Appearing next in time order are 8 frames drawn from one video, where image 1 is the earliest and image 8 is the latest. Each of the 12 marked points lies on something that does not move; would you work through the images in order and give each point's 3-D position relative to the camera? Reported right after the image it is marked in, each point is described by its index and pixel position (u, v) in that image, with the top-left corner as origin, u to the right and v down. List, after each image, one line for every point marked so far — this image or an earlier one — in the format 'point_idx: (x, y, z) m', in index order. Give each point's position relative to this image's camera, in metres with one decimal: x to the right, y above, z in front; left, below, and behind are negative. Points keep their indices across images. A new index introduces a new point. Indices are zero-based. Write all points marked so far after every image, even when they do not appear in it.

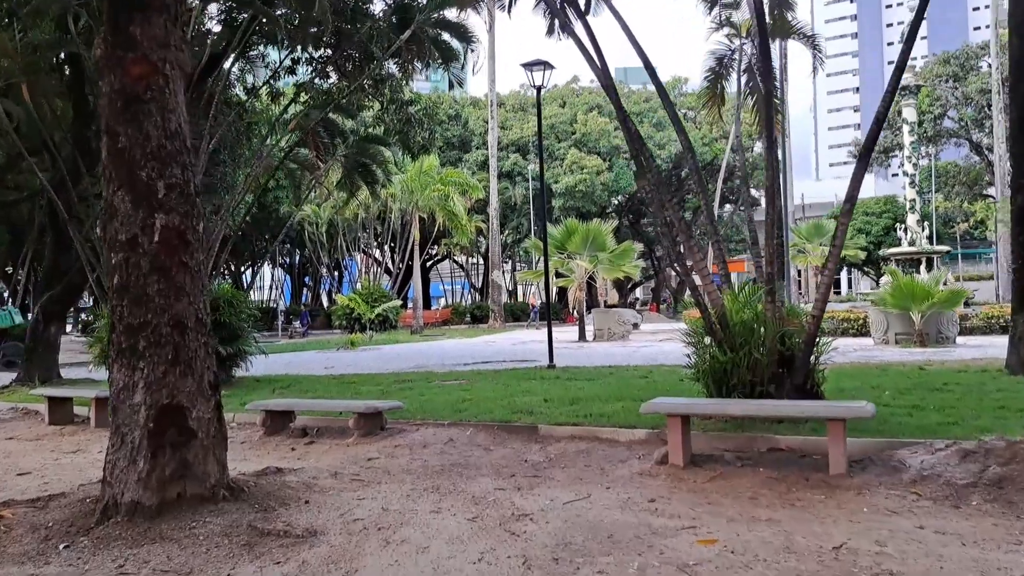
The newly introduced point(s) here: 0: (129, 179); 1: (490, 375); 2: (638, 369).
0: (-2.7, +0.8, +5.9) m
1: (-0.3, -1.4, +13.2) m
2: (+2.0, -1.3, +12.9) m
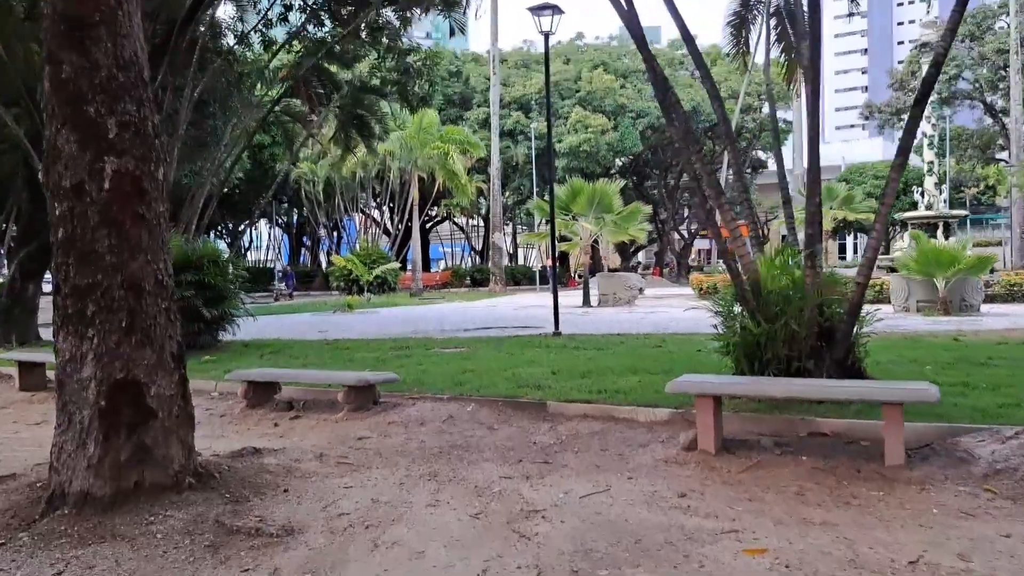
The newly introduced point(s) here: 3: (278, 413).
0: (-2.6, +1.0, +5.0) m
1: (-0.3, -0.8, +12.4) m
2: (+2.1, -0.8, +12.1) m
3: (-2.2, -1.2, +7.7) m
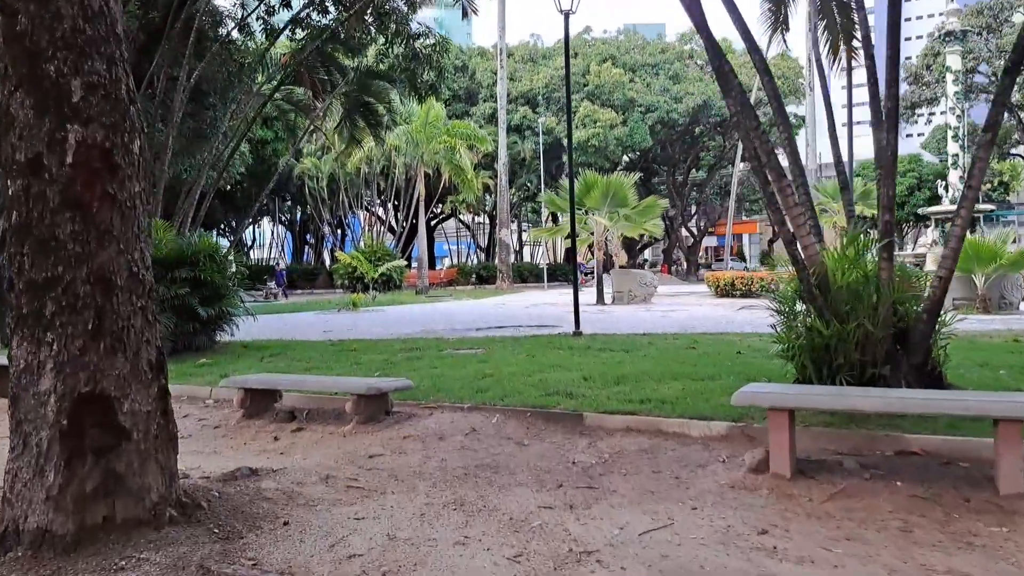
0: (-2.4, +1.1, +4.2) m
1: (0.0, -0.8, +11.6) m
2: (+2.3, -0.7, +11.3) m
3: (-1.9, -1.1, +6.9) m
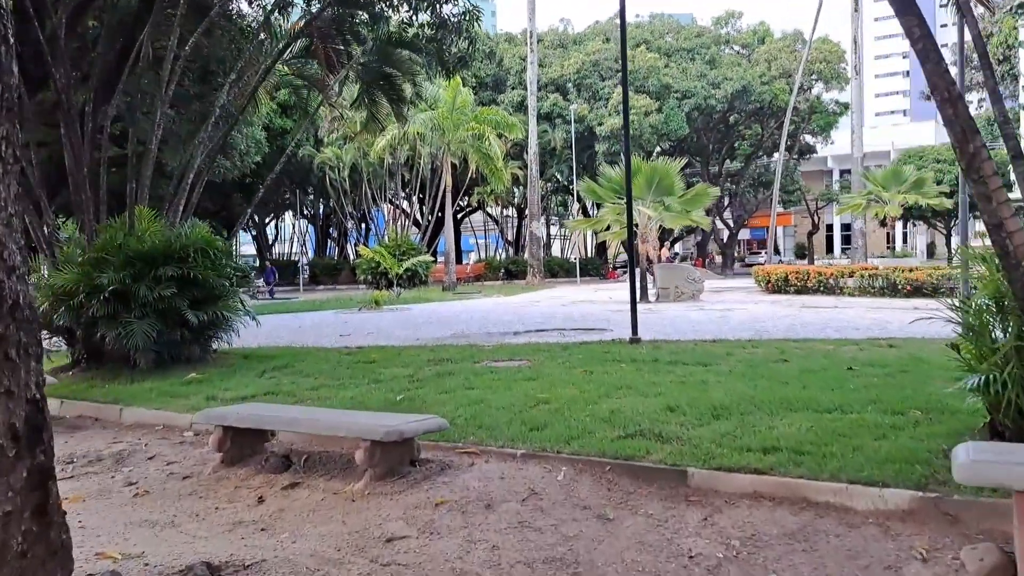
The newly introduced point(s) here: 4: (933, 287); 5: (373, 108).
0: (-2.1, +1.0, +2.4) m
1: (+0.5, -0.7, +9.8) m
2: (+2.9, -0.7, +9.4) m
3: (-1.5, -1.2, +5.1) m
4: (+9.9, 0.0, +19.6) m
5: (-2.4, +3.0, +13.9) m
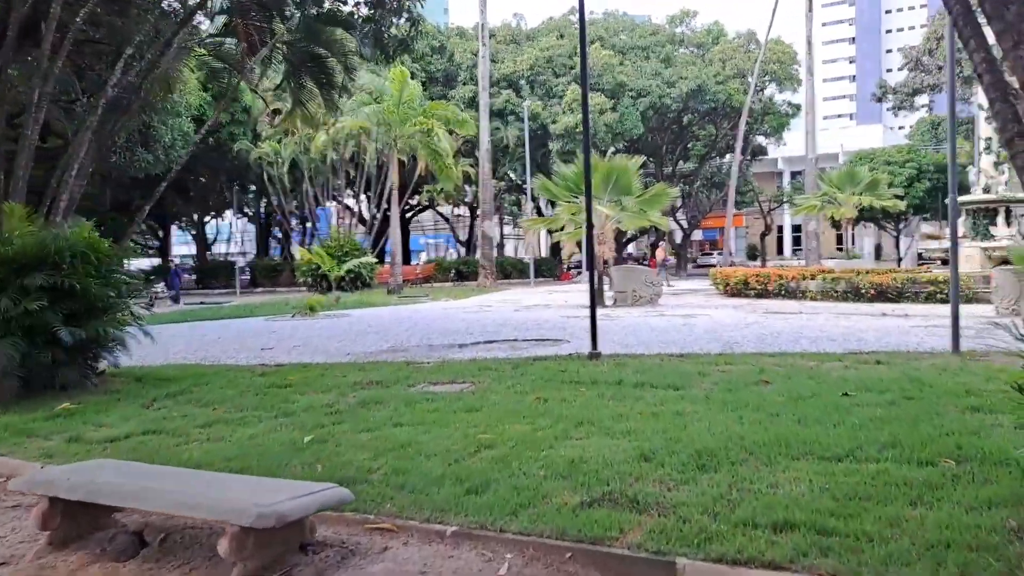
0: (-2.3, +0.9, +1.0) m
1: (-0.1, -0.9, +8.5) m
2: (+2.3, -0.8, +8.3) m
3: (-1.8, -1.3, +3.8) m
4: (+8.8, -0.1, +18.9) m
5: (-3.2, +2.9, +12.4) m
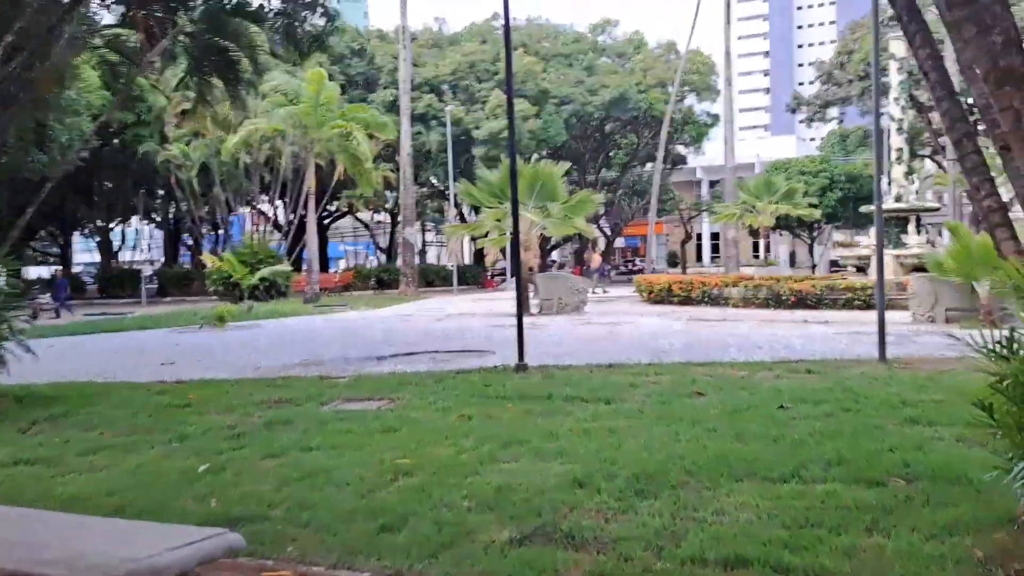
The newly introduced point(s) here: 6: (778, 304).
0: (-2.3, +0.9, +0.3) m
1: (-0.8, -0.9, +8.0) m
2: (+1.5, -0.9, +8.0) m
3: (-2.2, -1.3, +3.1) m
4: (+7.0, -0.3, +19.2) m
5: (-4.4, +2.8, +11.7) m
6: (+6.3, -0.4, +19.8) m
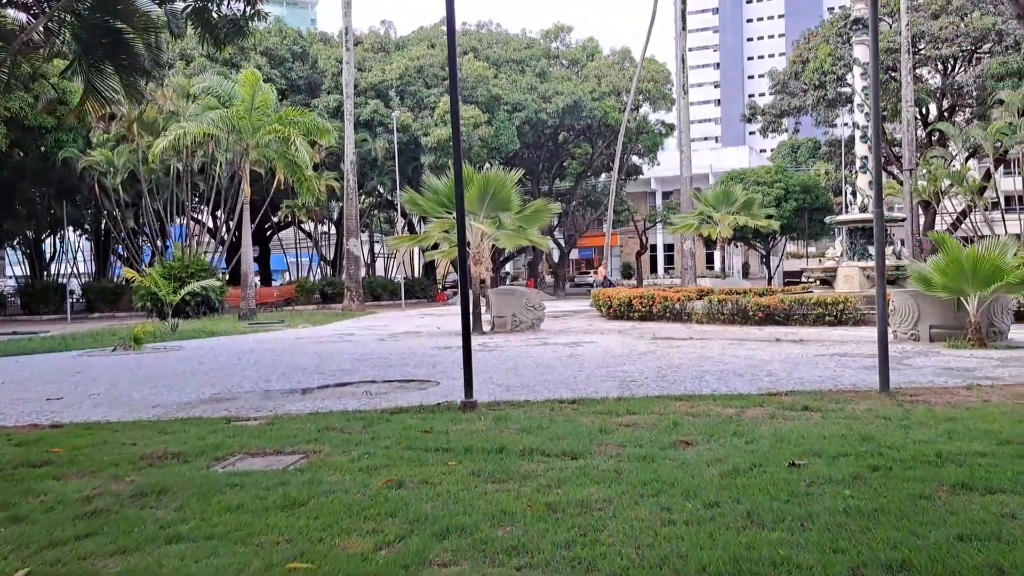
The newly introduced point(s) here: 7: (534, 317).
0: (-2.3, +0.8, -1.2) m
1: (-1.2, -1.1, +6.5) m
2: (+1.1, -1.1, +6.7) m
3: (-2.3, -1.5, +1.6) m
4: (+6.0, -0.6, +18.1) m
5: (-5.0, +2.5, +10.1) m
6: (+5.2, -0.7, +18.7) m
7: (+0.5, -0.6, +17.9) m
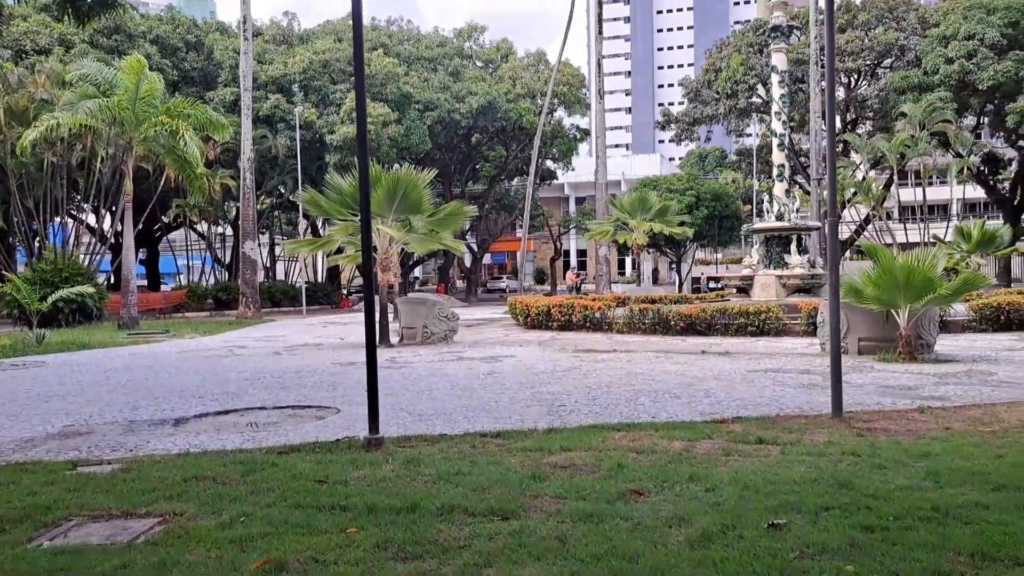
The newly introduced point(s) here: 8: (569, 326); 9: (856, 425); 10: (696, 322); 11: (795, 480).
0: (-2.1, +0.7, -2.4) m
1: (-1.8, -1.2, +5.3) m
2: (+0.5, -1.2, +5.7) m
3: (-2.3, -1.5, +0.3) m
4: (+4.1, -0.8, +17.6) m
5: (-5.9, +2.4, +8.4) m
6: (+3.4, -0.9, +18.1) m
7: (-1.3, -0.8, +16.8) m
8: (+1.4, -0.9, +19.9) m
9: (+2.9, -1.1, +6.9) m
10: (+3.9, -0.7, +17.7) m
11: (+1.7, -1.2, +5.0) m
